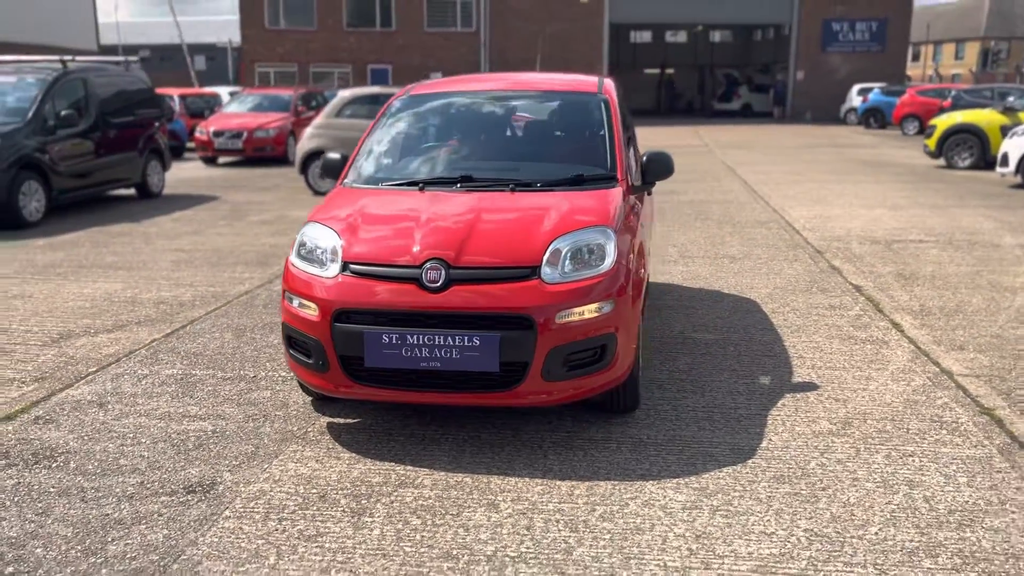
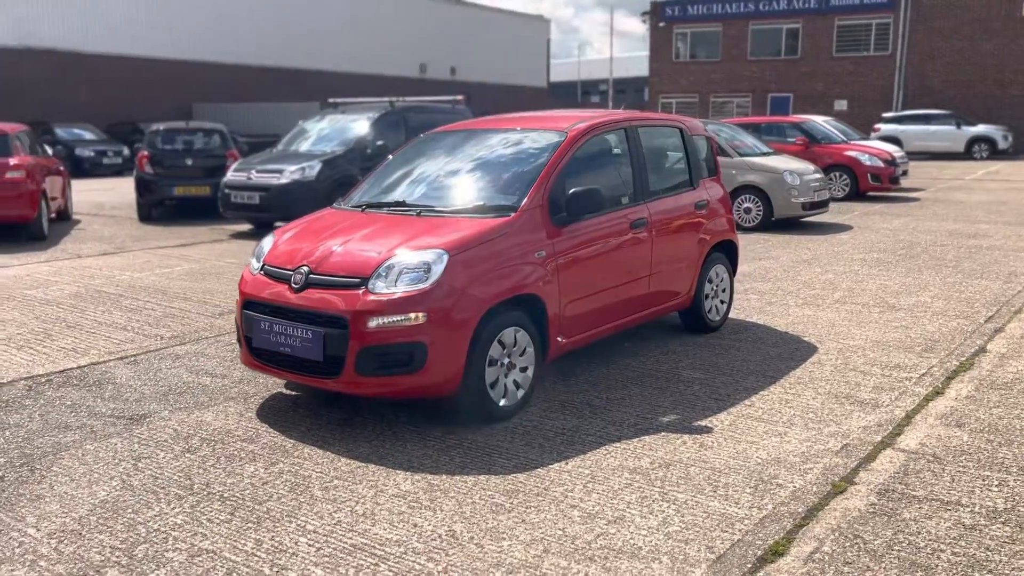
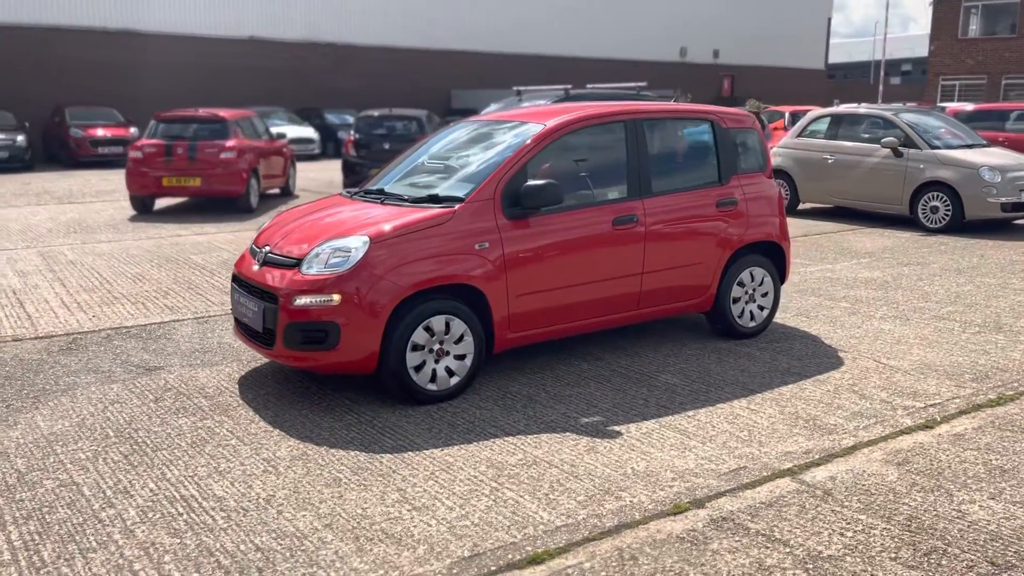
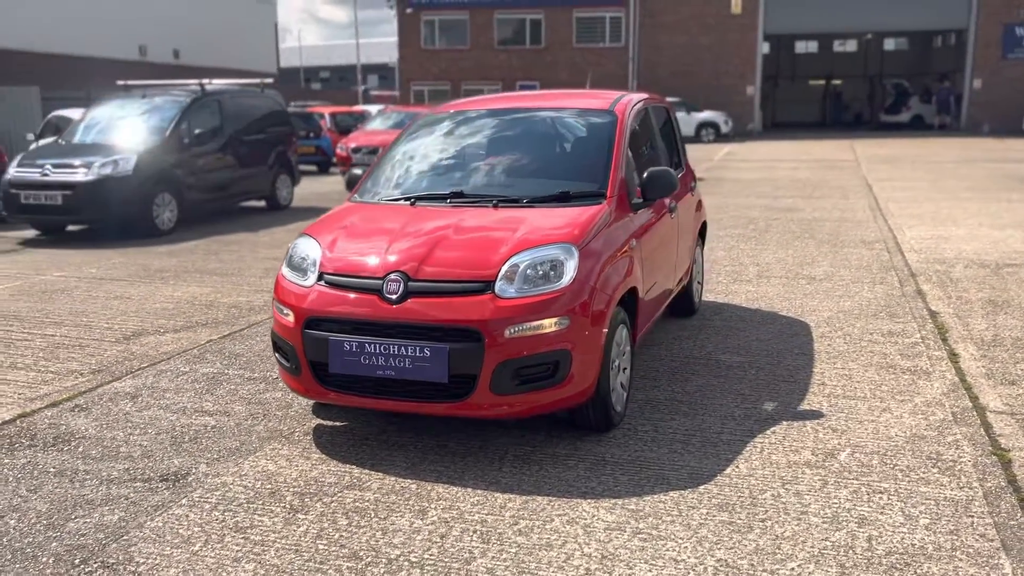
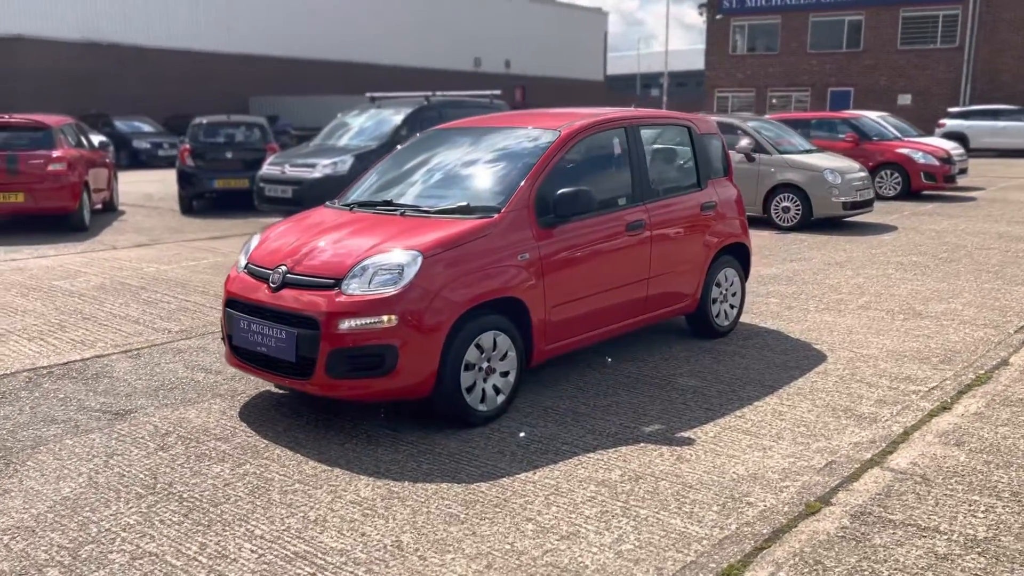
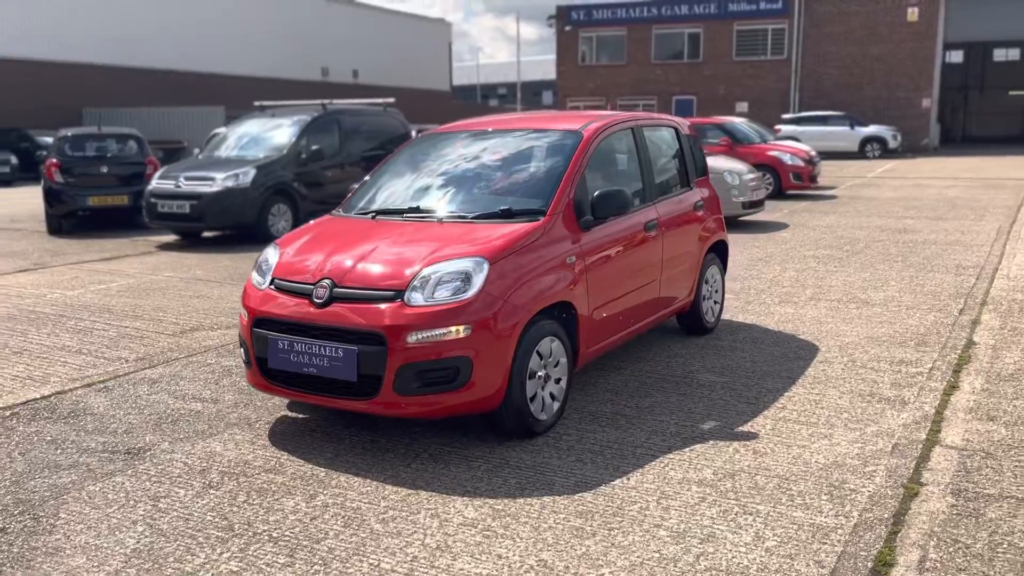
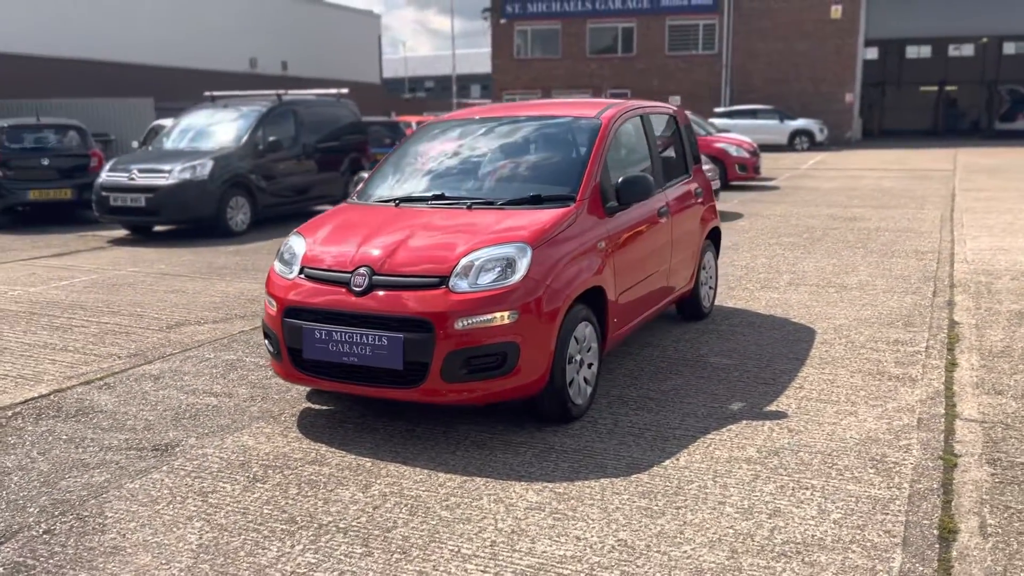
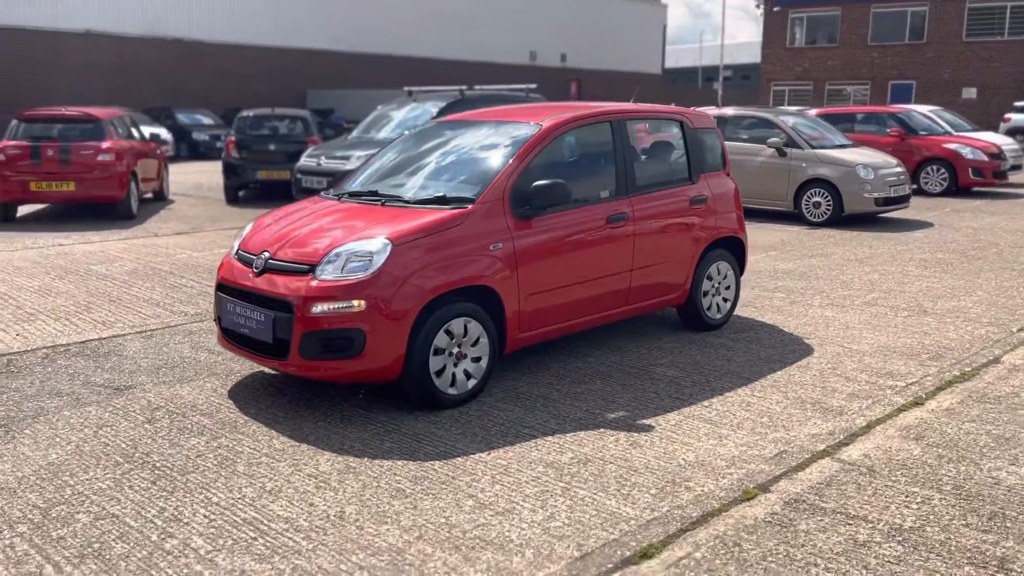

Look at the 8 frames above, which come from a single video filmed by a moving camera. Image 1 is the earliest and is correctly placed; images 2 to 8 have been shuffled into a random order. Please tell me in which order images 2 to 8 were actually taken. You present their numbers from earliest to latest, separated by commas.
4, 7, 6, 2, 5, 8, 3
